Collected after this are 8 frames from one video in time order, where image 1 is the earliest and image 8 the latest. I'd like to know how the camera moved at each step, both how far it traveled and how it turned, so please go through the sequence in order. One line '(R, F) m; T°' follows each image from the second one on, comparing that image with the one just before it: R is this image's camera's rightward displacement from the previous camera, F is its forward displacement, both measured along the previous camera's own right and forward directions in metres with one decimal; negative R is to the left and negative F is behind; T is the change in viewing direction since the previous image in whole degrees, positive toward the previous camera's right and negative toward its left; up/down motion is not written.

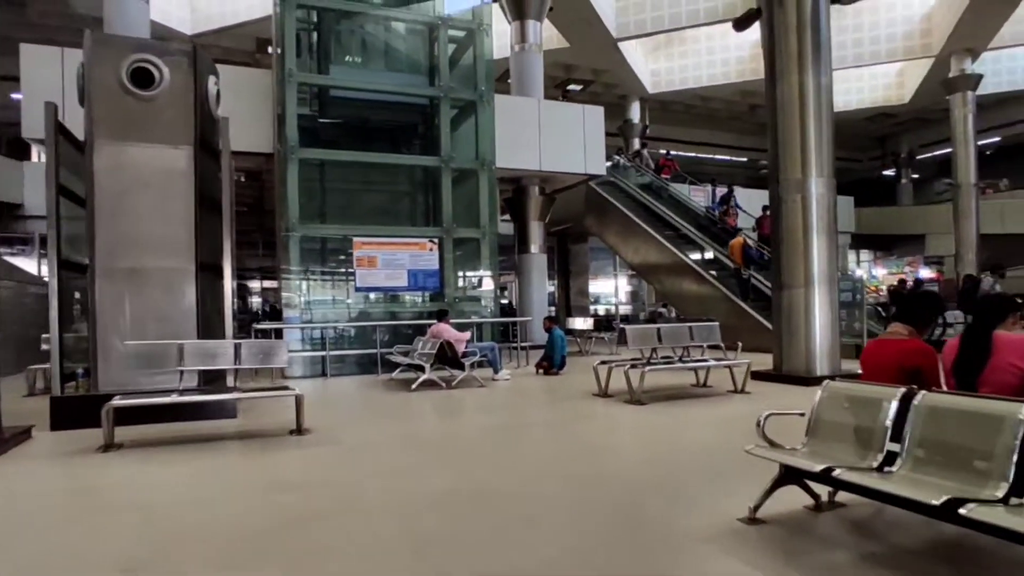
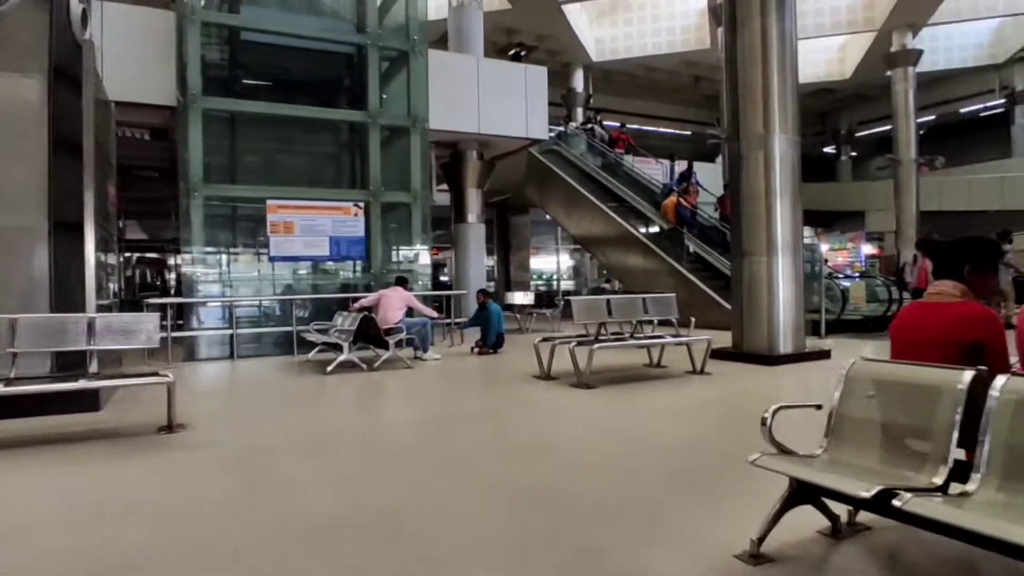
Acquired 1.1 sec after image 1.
(+0.1, +1.1) m; +5°
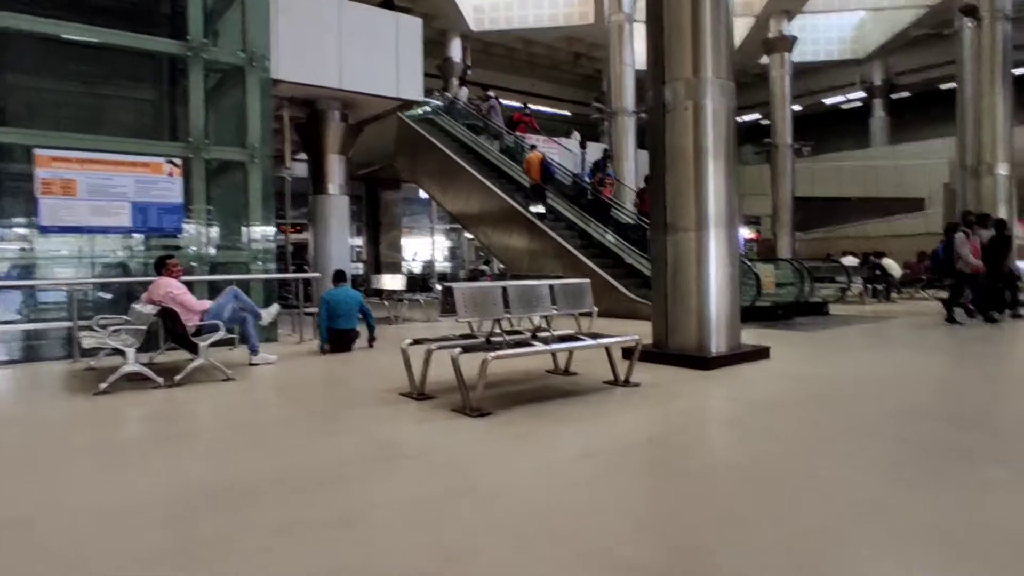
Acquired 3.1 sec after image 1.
(+0.1, +1.9) m; +11°
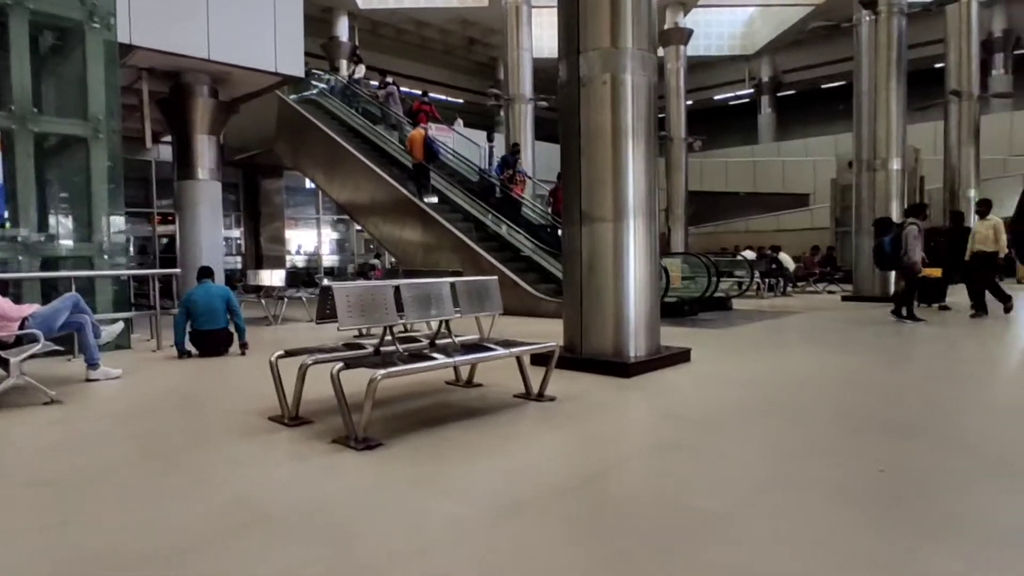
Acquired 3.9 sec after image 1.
(0.0, +0.8) m; +9°
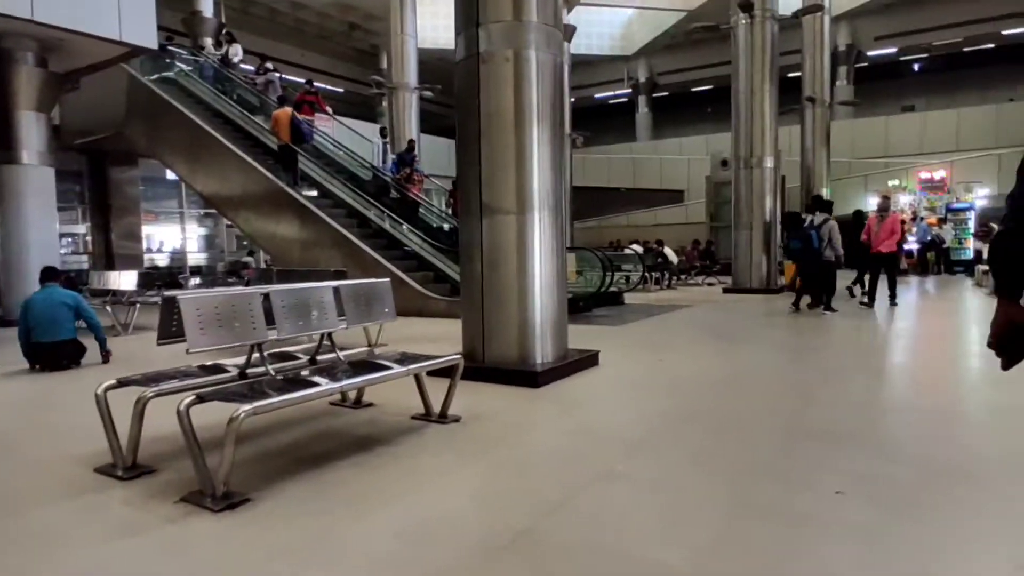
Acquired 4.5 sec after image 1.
(-0.1, +0.6) m; +10°
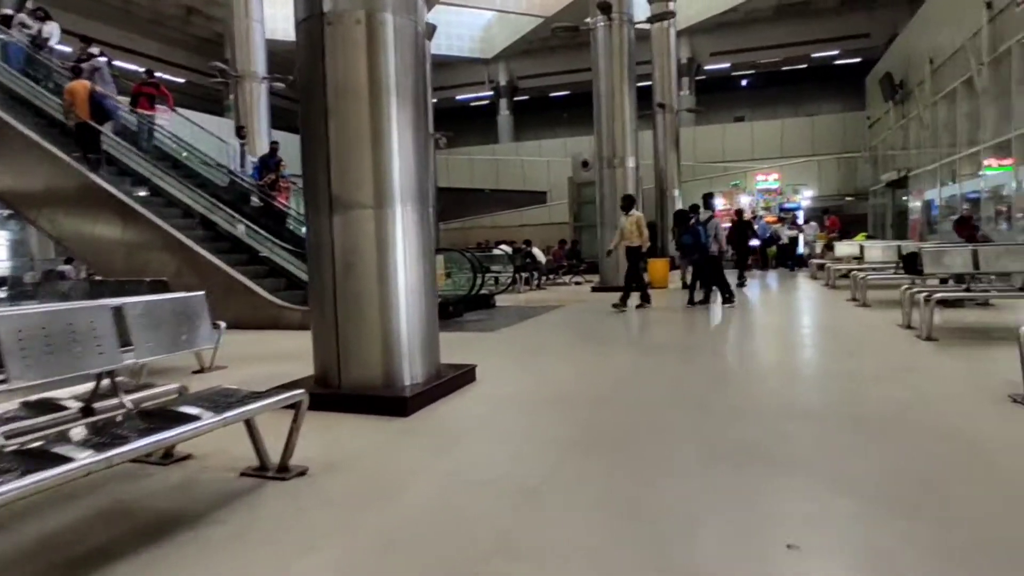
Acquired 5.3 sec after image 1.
(0.0, +0.8) m; +12°
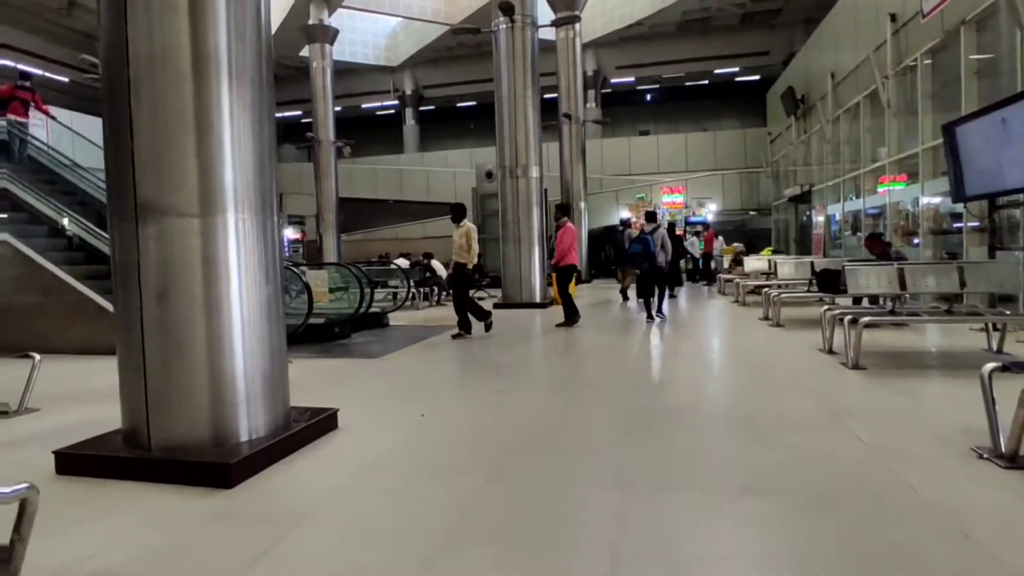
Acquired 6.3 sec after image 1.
(+0.2, +0.9) m; +8°
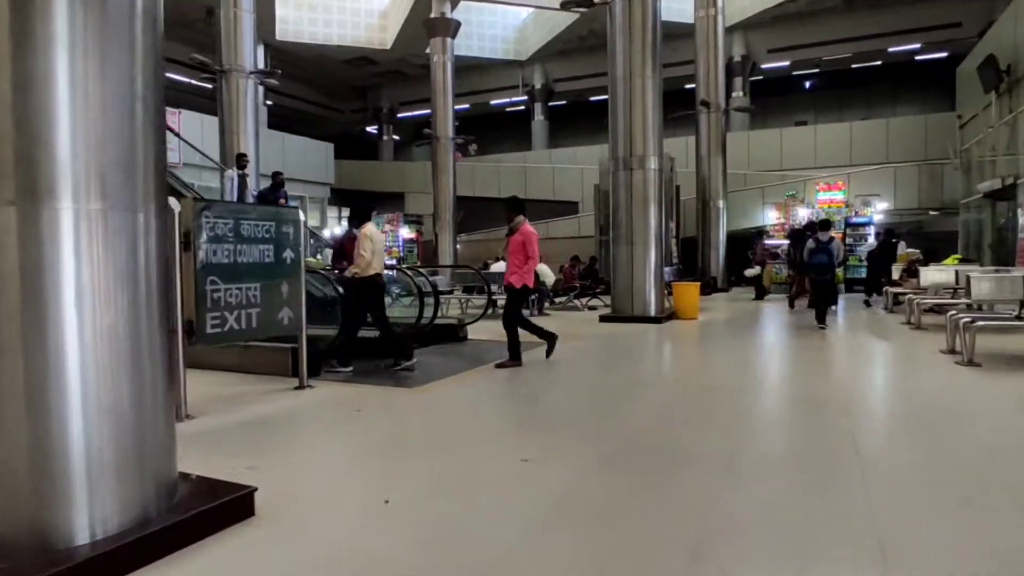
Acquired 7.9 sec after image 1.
(+0.5, +1.6) m; -12°
